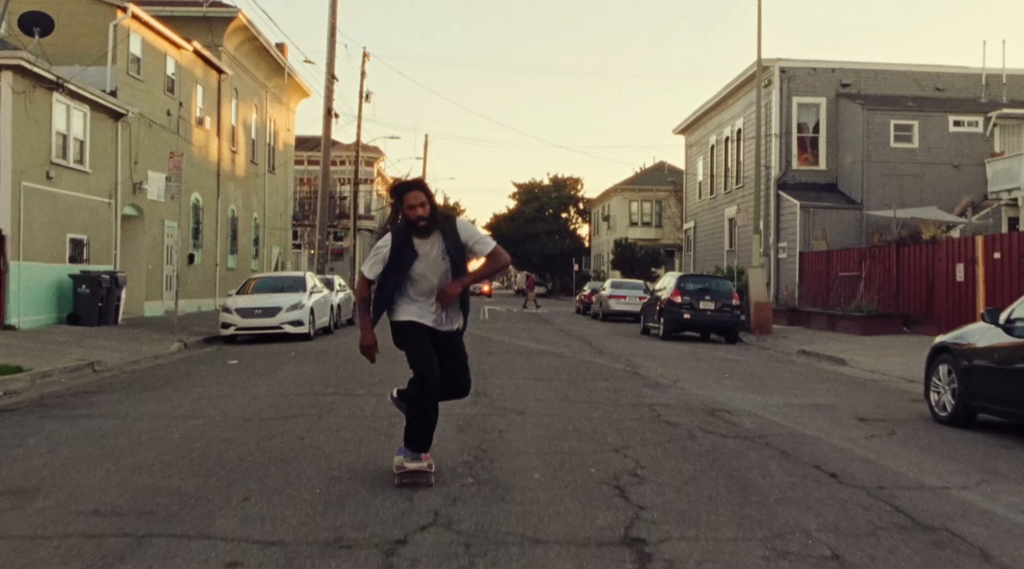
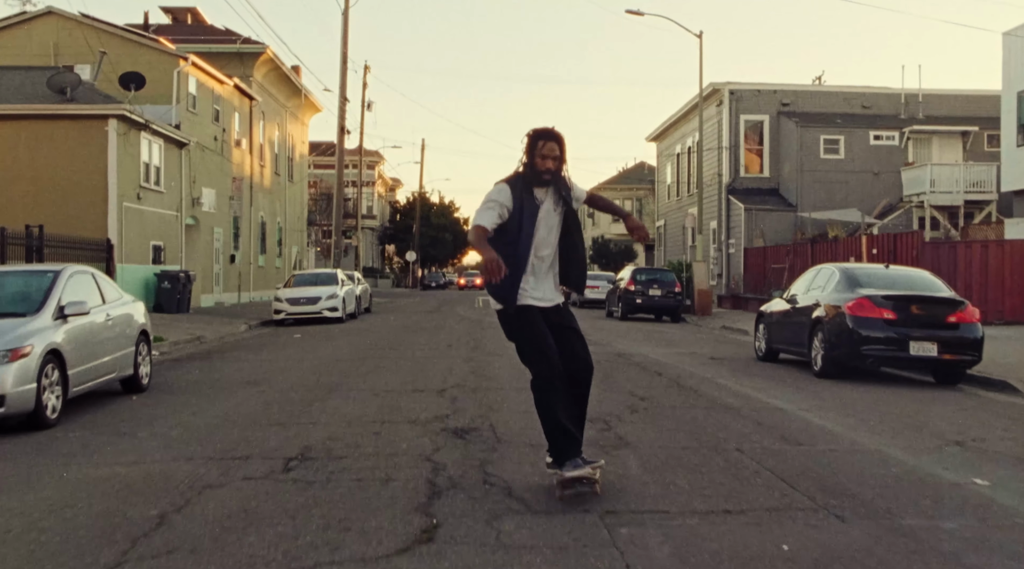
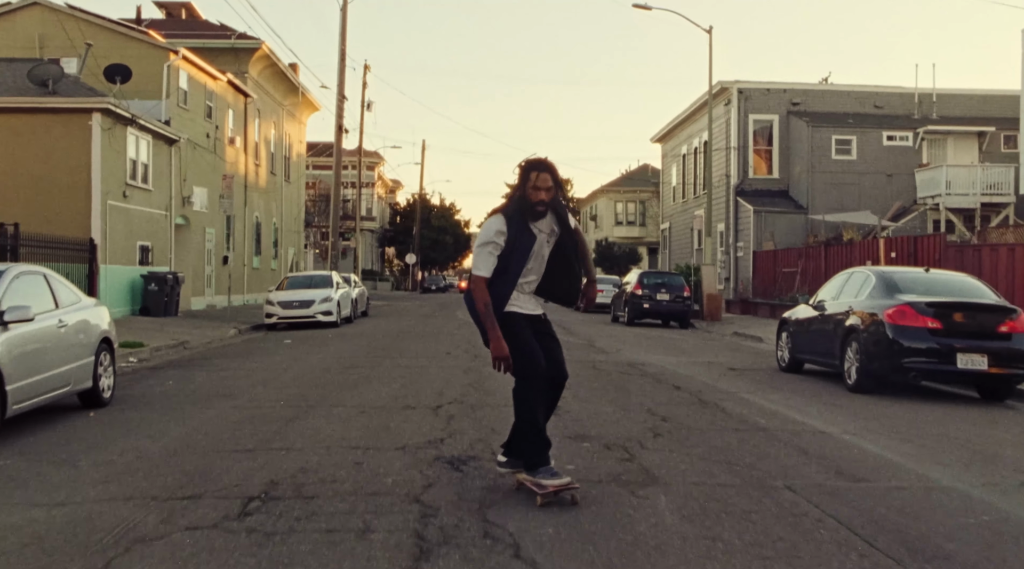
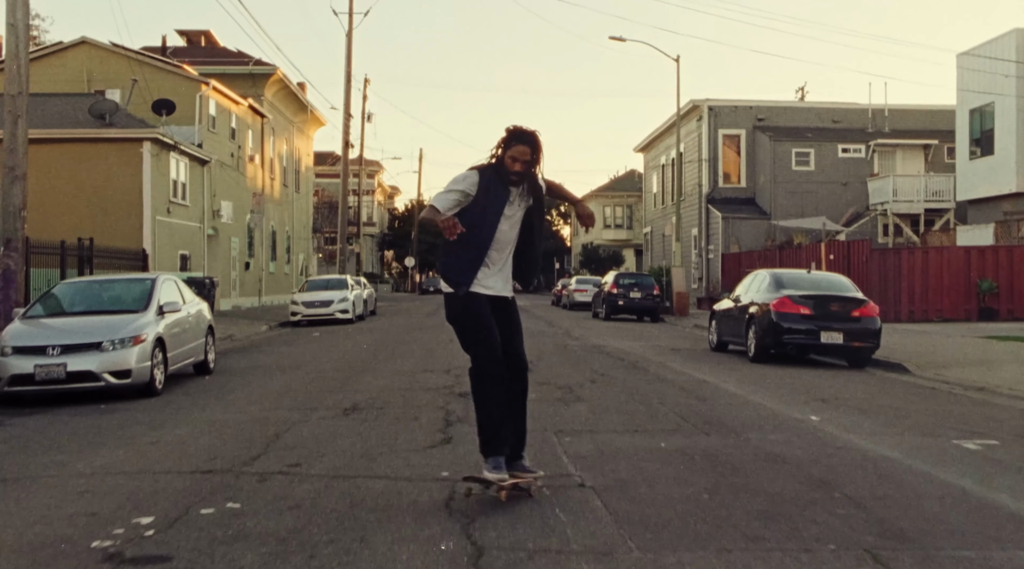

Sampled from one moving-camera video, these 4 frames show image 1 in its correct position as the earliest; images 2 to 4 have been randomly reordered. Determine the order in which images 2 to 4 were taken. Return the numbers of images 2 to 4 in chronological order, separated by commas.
3, 2, 4
